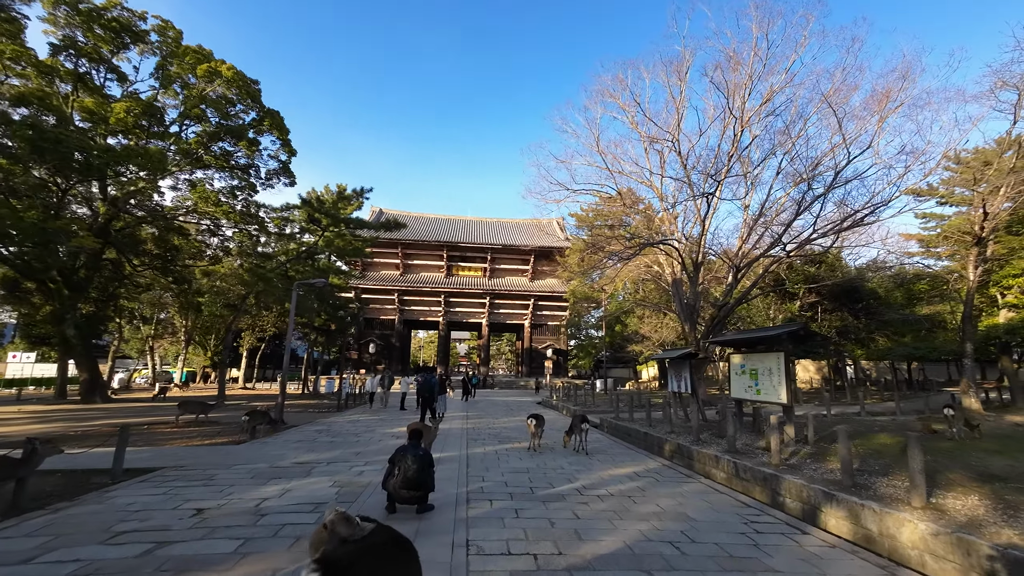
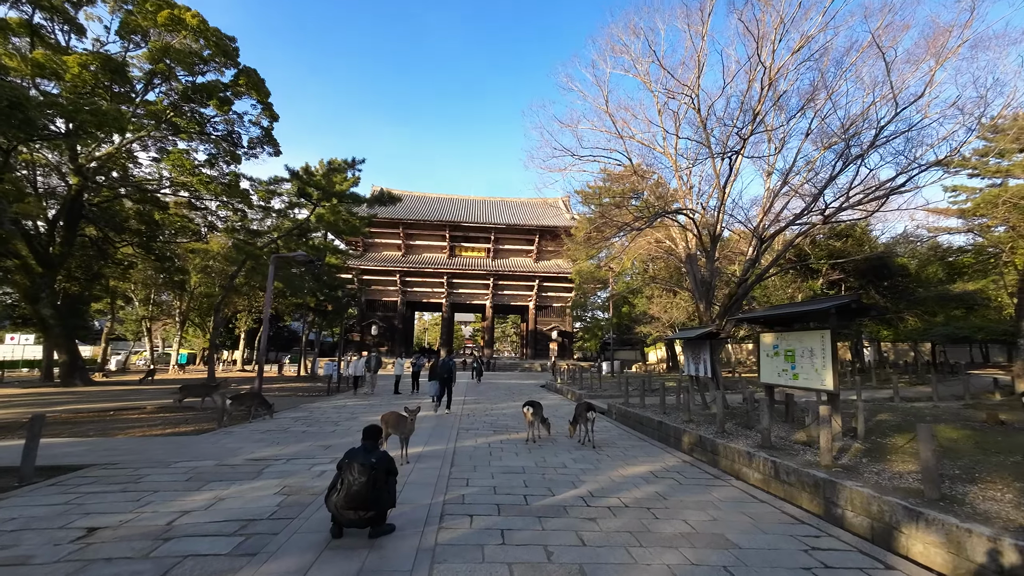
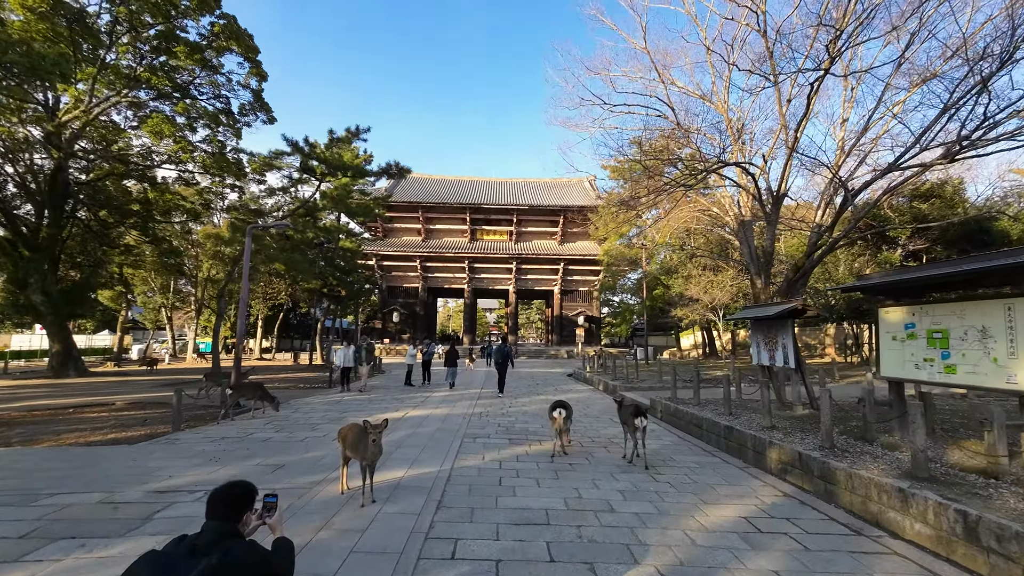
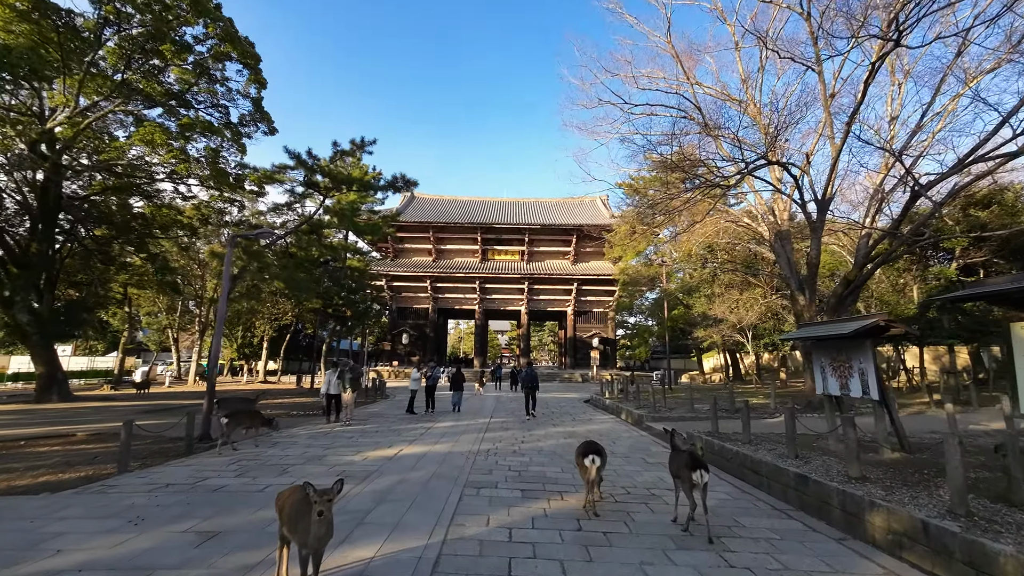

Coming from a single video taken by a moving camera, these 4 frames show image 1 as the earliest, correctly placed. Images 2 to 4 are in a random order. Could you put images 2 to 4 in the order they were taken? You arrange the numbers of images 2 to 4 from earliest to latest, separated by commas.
2, 3, 4
